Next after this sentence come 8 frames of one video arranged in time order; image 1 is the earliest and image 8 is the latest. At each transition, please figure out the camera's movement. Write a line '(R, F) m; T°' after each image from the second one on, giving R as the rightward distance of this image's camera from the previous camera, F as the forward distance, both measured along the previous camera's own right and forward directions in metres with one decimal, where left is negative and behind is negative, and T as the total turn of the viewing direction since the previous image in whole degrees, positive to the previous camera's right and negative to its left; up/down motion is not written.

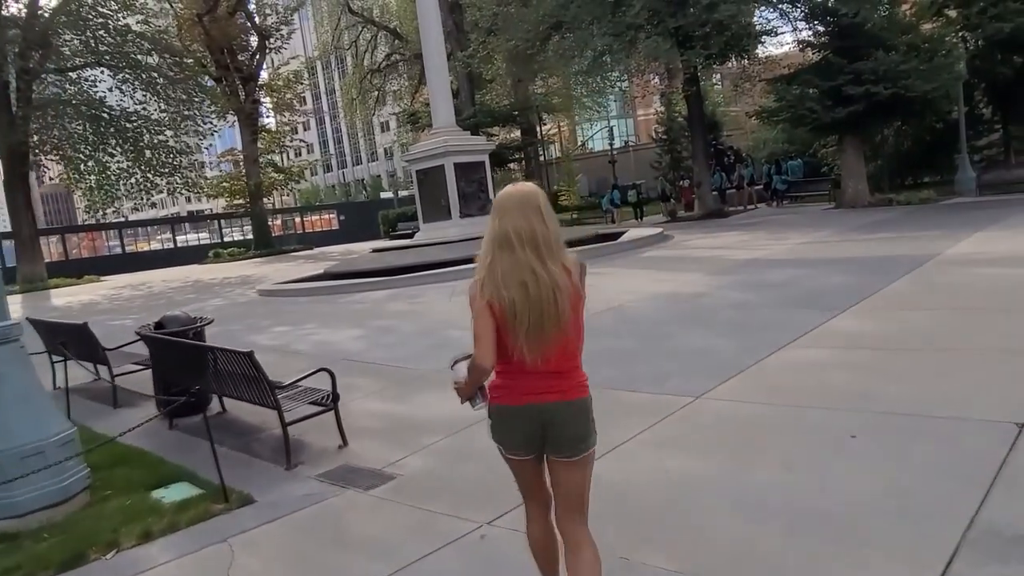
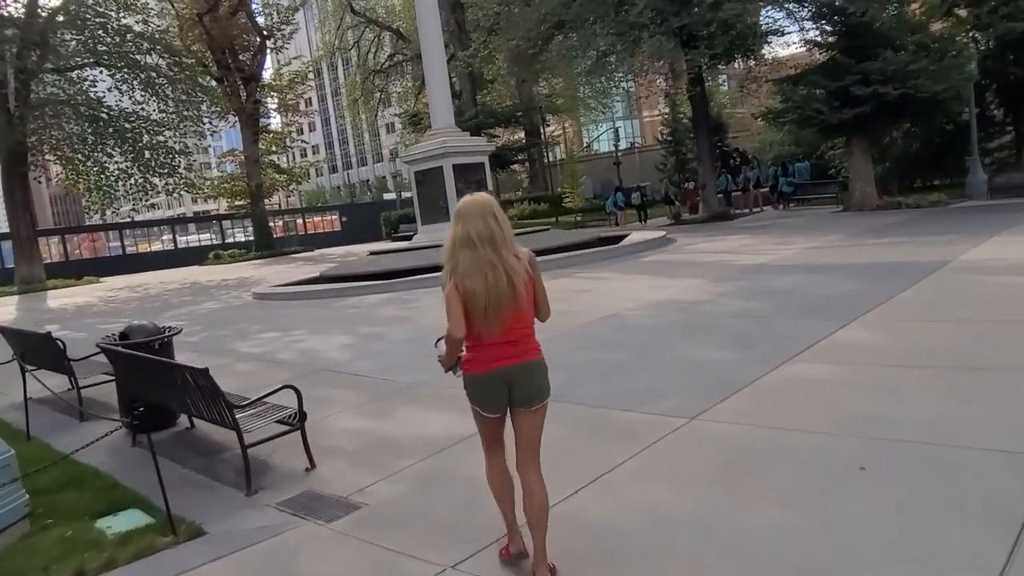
(+0.2, +0.4) m; 0°
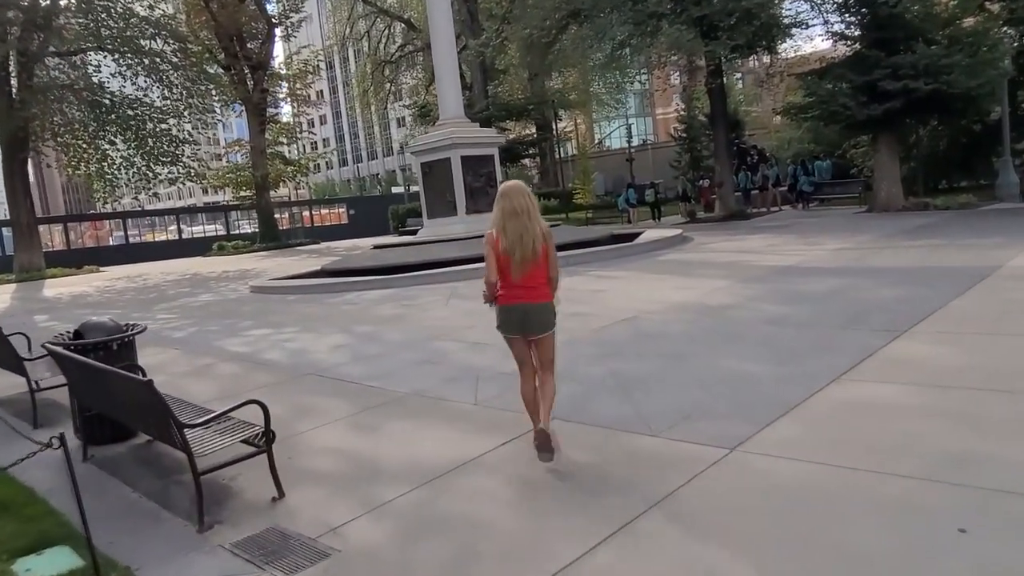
(0.0, +0.7) m; -1°
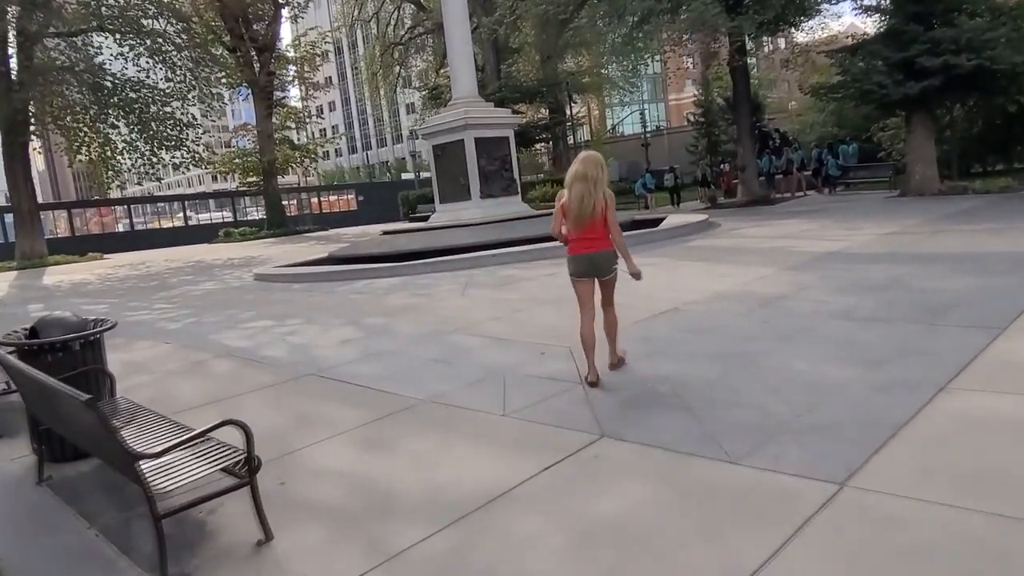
(-0.2, +0.8) m; -1°
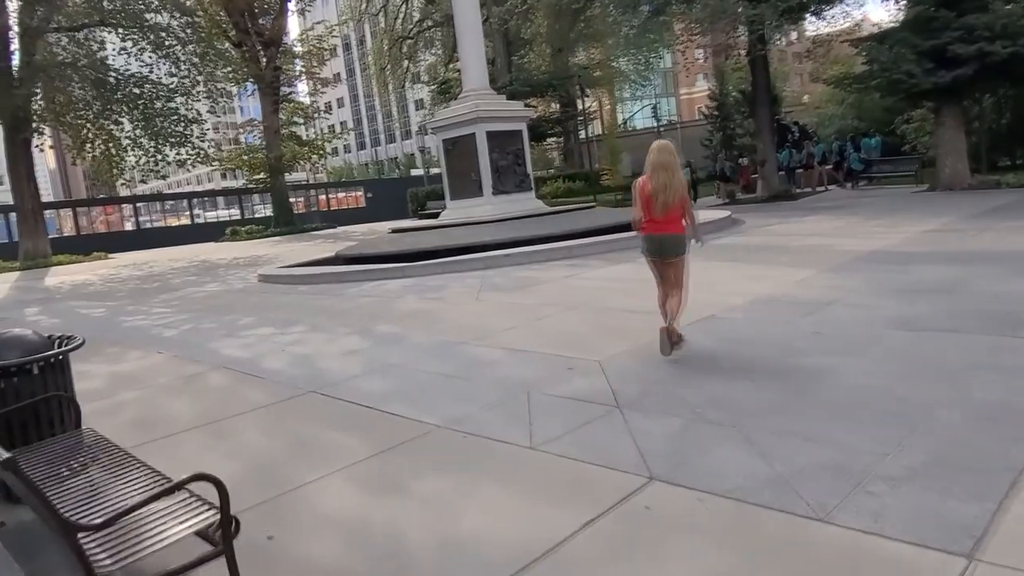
(-0.1, +0.6) m; -1°
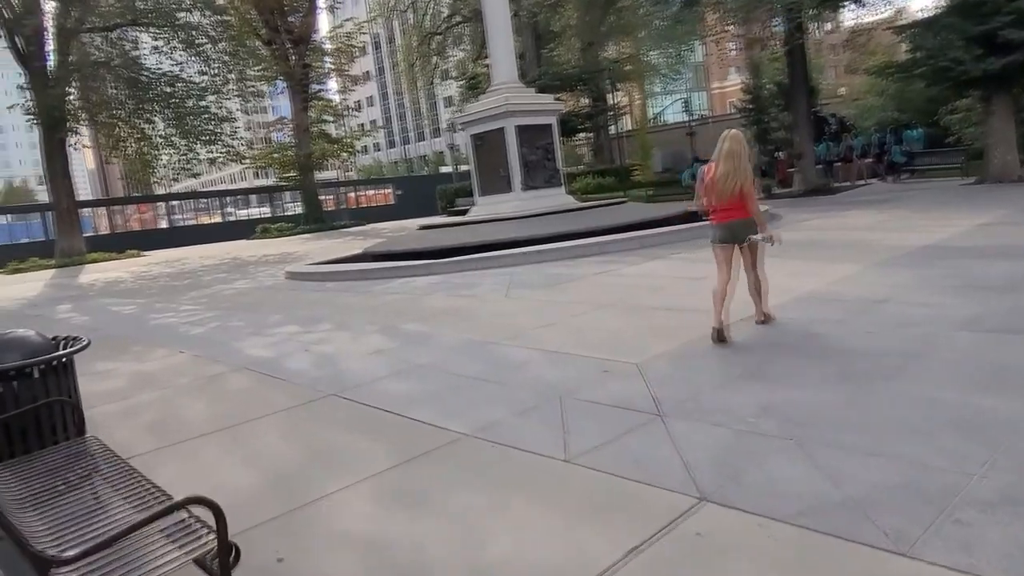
(0.0, +0.3) m; -2°
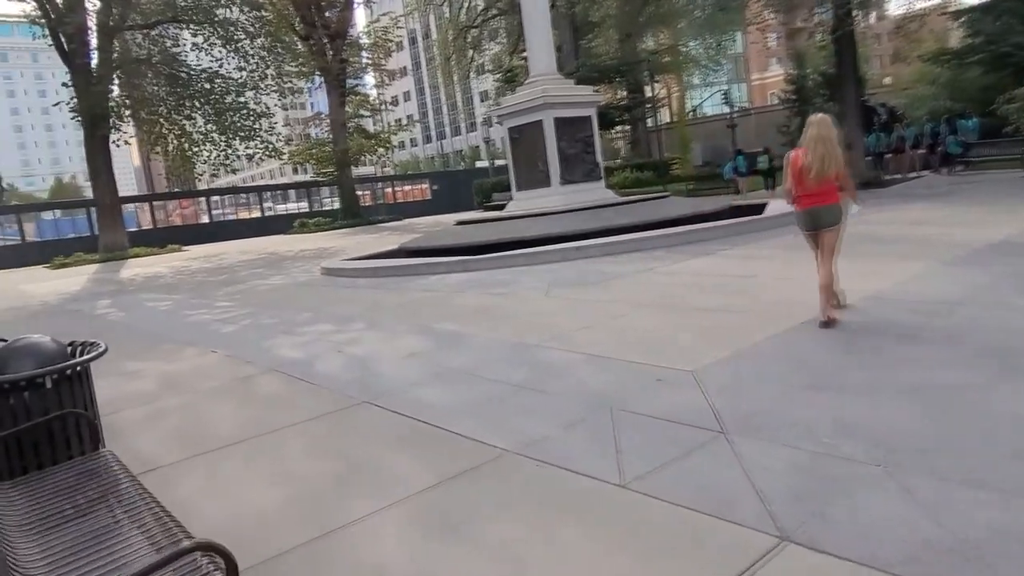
(-0.1, +0.3) m; -3°
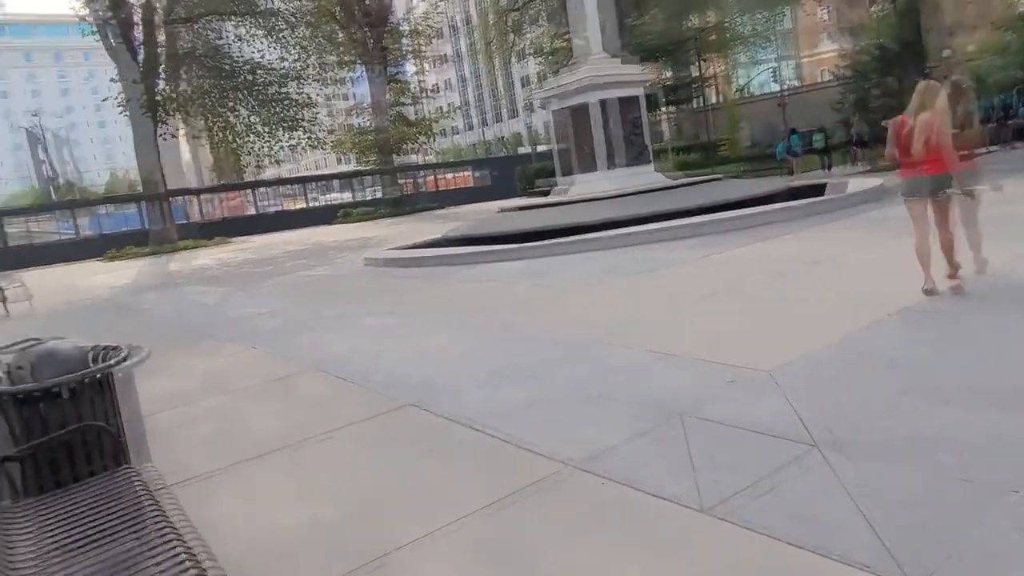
(-0.1, +0.4) m; -3°
